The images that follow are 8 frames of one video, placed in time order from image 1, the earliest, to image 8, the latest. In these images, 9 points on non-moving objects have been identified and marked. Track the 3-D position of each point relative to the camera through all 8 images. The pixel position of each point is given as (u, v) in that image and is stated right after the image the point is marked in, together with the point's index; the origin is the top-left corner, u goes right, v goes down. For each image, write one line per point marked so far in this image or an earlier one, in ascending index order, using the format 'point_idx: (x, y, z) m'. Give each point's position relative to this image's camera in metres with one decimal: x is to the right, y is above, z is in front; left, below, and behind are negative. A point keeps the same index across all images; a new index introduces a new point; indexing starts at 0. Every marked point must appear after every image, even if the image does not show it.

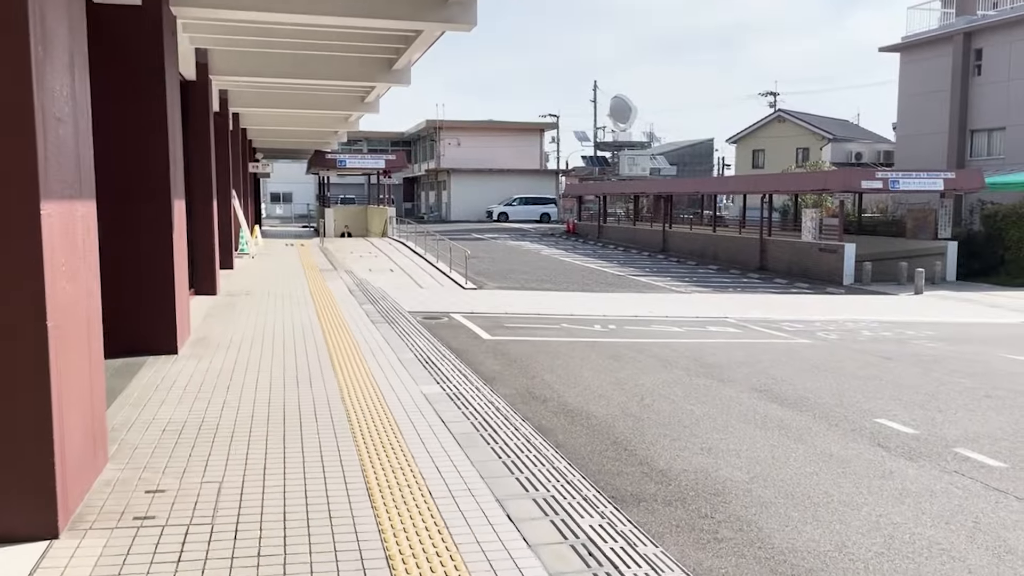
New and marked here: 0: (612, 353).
0: (+1.3, -0.9, +11.4) m
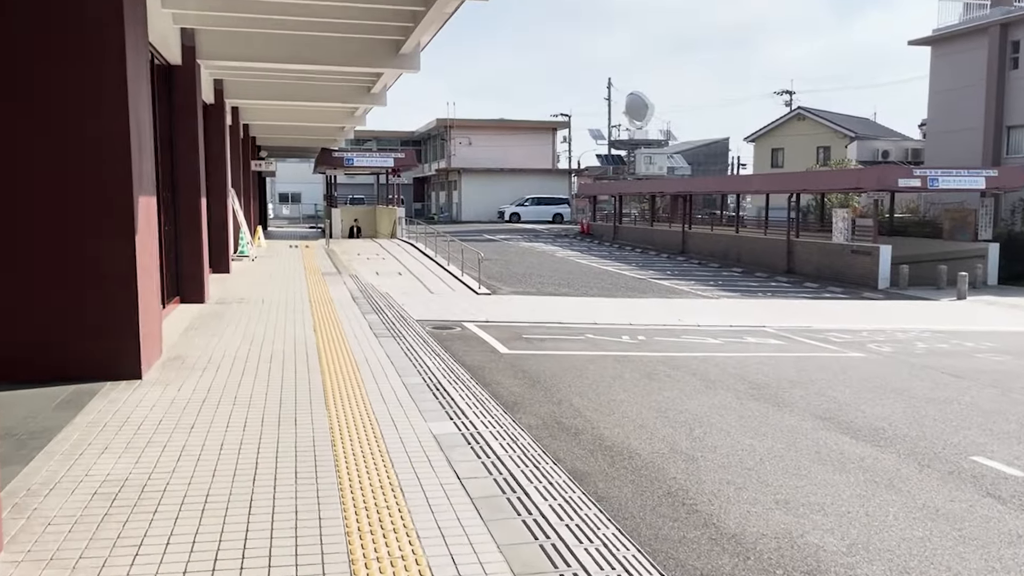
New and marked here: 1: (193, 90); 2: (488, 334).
0: (+1.6, -1.0, +10.0) m
1: (-4.5, +2.8, +11.7) m
2: (-0.3, -0.7, +12.3) m
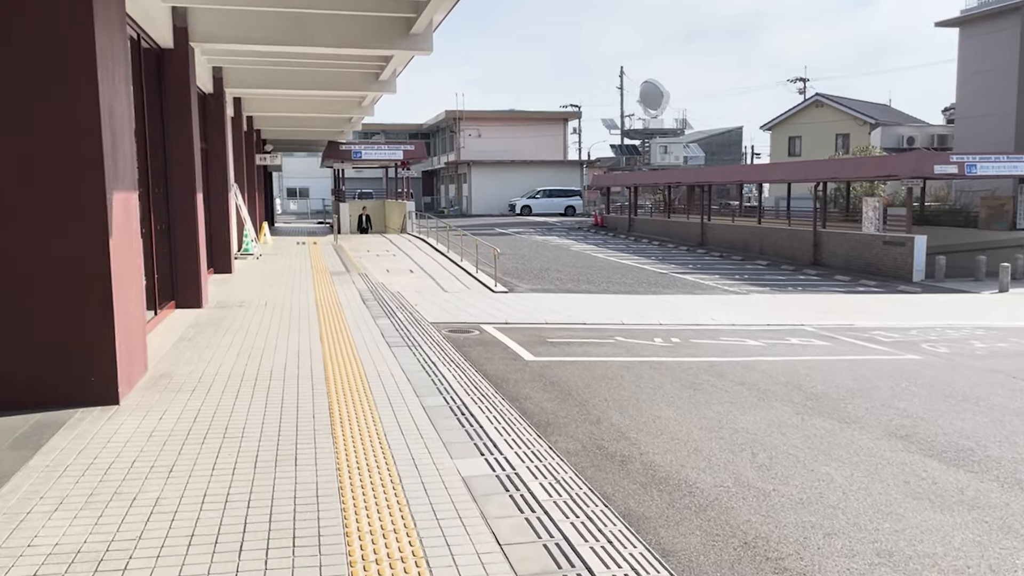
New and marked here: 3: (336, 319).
0: (+1.9, -1.0, +9.1) m
1: (-4.2, +2.7, +10.7) m
2: (0.0, -0.7, +11.3) m
3: (-2.2, -0.4, +10.6) m
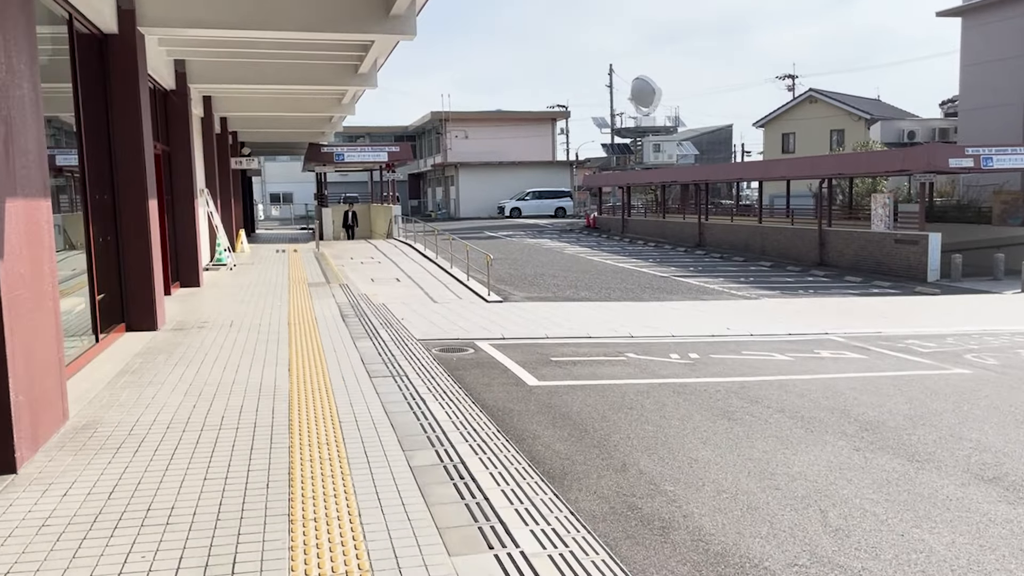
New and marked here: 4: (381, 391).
0: (+1.9, -1.1, +7.8) m
1: (-4.2, +2.5, +9.4) m
2: (0.0, -0.8, +10.1) m
3: (-2.3, -0.6, +9.3) m
4: (-1.1, -0.9, +7.1) m
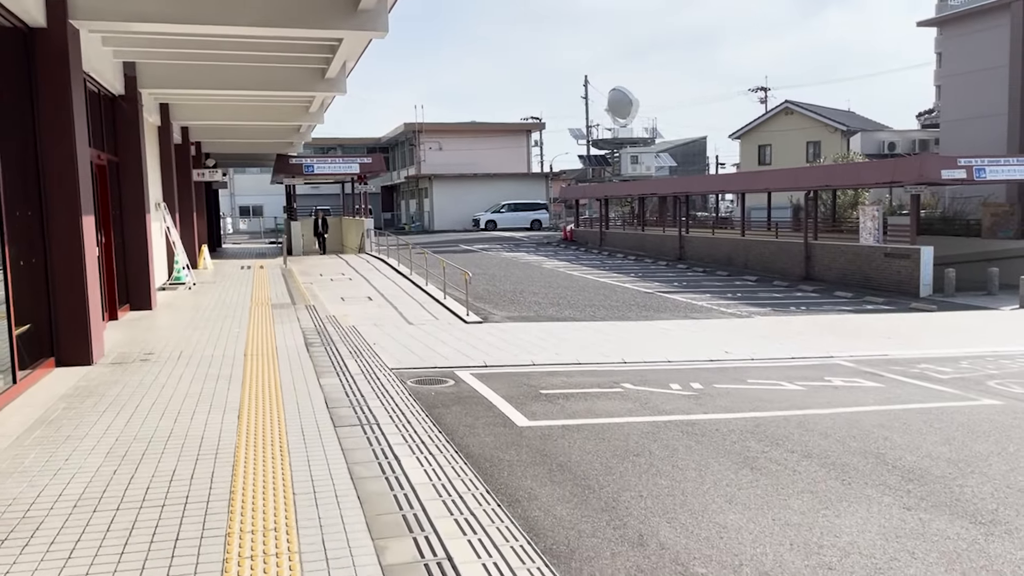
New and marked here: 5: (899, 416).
0: (+1.8, -1.3, +6.8) m
1: (-4.4, +2.2, +8.3) m
2: (-0.2, -1.1, +9.0) m
3: (-2.4, -0.9, +8.2) m
4: (-1.2, -1.1, +6.0) m
5: (+3.8, -1.3, +8.2) m
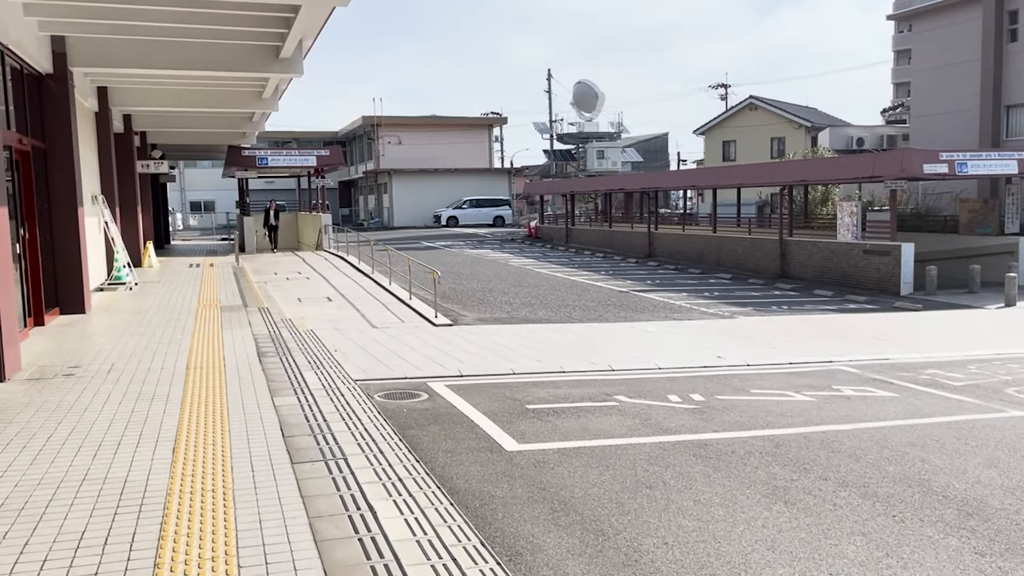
0: (+1.8, -1.4, +5.9) m
1: (-4.5, +2.2, +7.0) m
2: (-0.4, -1.1, +8.0) m
3: (-2.5, -0.9, +7.0) m
4: (-1.2, -1.1, +4.9) m
5: (+3.7, -1.3, +7.4) m
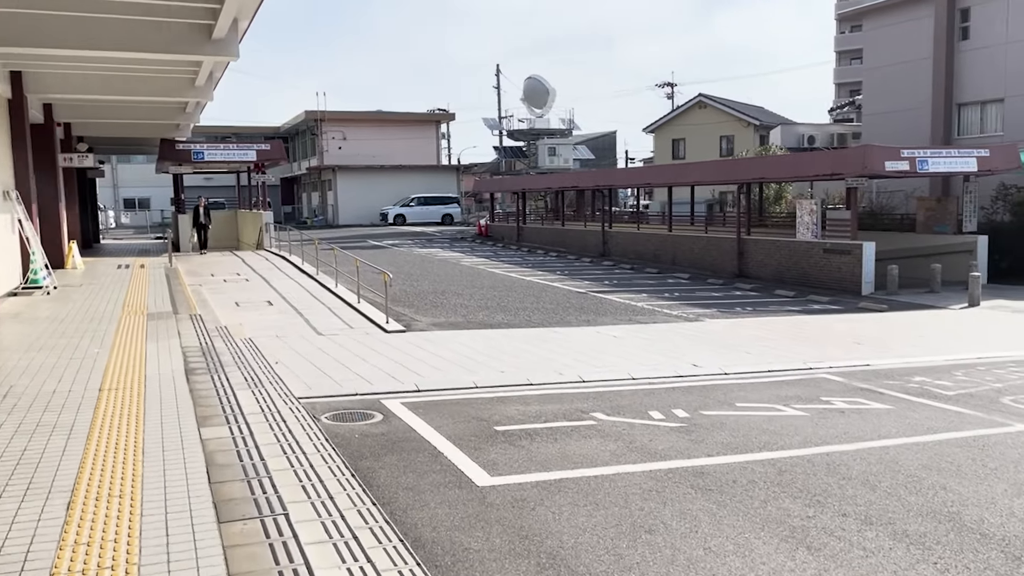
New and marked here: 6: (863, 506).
0: (+1.6, -1.4, +5.1) m
1: (-4.8, +2.1, +5.8) m
2: (-0.7, -1.2, +7.1) m
3: (-2.7, -1.0, +5.9) m
4: (-1.3, -1.2, +3.9) m
5: (+3.4, -1.3, +6.7) m
6: (+2.3, -1.4, +5.5) m
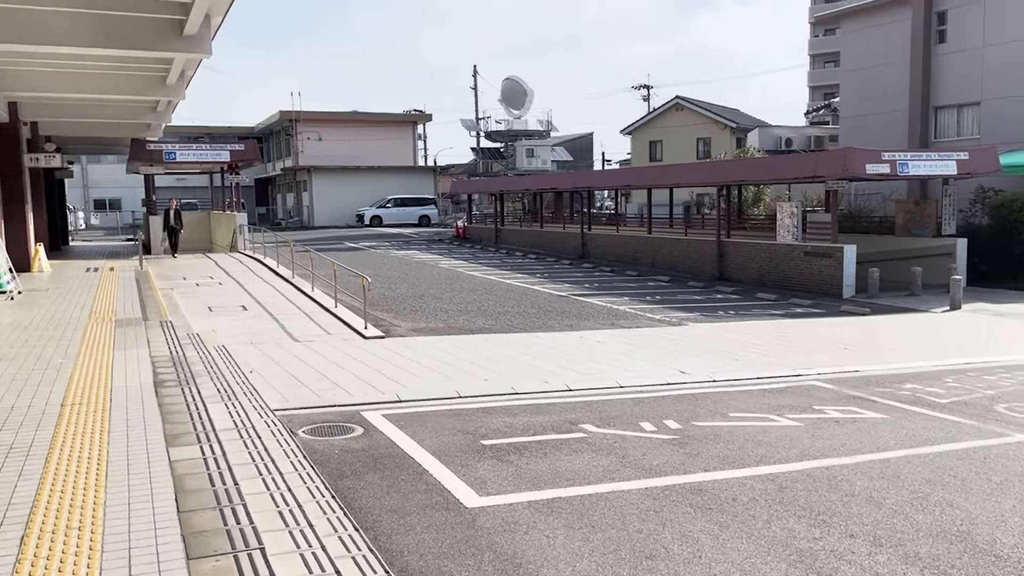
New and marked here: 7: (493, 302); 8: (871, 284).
0: (+1.6, -1.5, +4.8) m
1: (-4.8, +2.0, +5.4) m
2: (-0.8, -1.2, +6.7) m
3: (-2.8, -1.0, +5.6) m
4: (-1.3, -1.3, +3.6) m
5: (+3.3, -1.4, +6.5) m
6: (+2.2, -1.5, +5.2) m
7: (-0.4, -0.3, +17.3) m
8: (+8.2, +0.1, +19.1) m
